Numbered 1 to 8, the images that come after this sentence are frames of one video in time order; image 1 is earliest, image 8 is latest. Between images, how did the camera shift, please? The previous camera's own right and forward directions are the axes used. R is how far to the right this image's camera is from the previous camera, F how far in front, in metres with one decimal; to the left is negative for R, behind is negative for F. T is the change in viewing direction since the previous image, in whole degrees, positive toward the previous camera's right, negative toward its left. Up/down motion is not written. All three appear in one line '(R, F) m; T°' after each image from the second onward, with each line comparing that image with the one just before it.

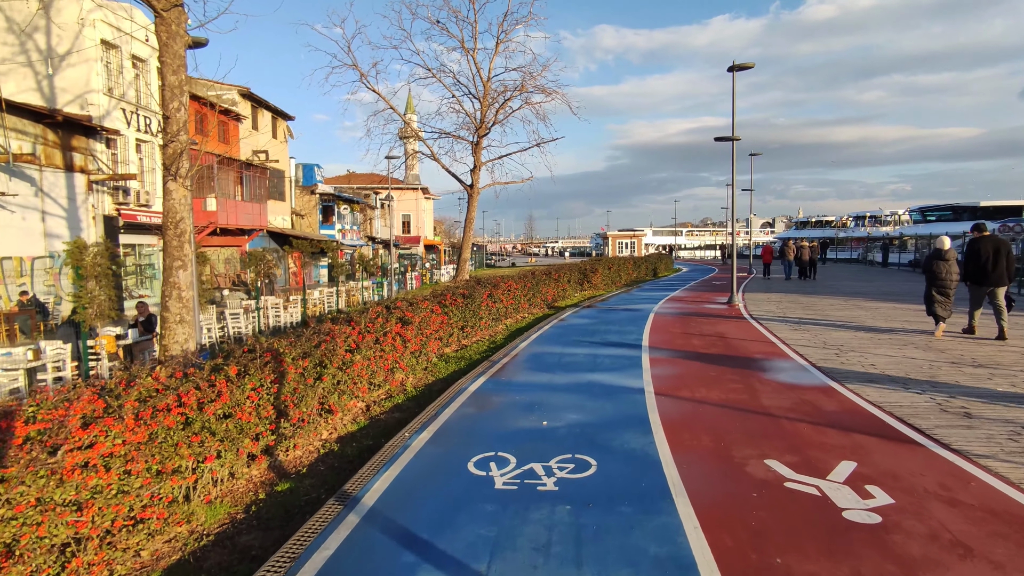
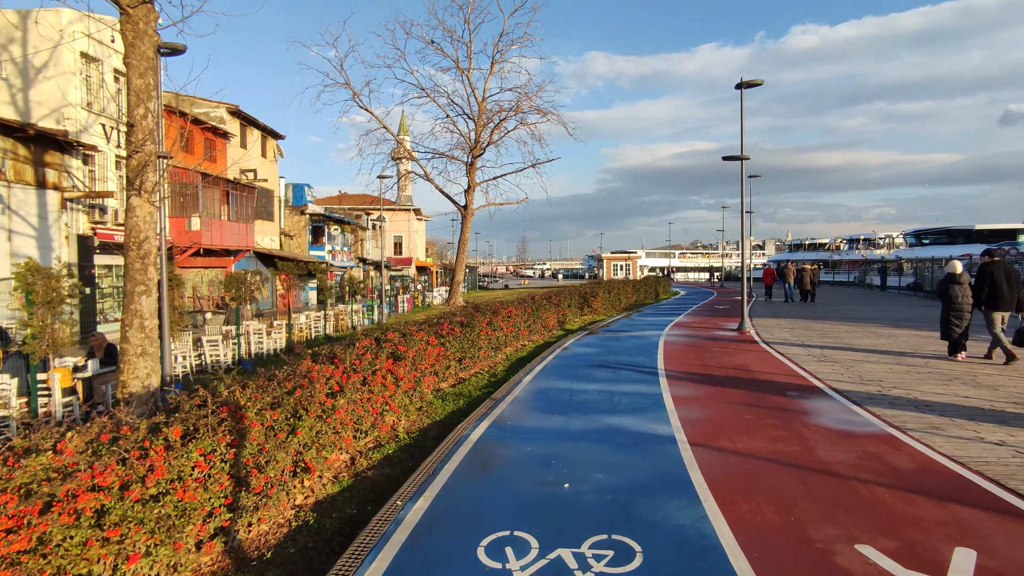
(-0.2, +1.0) m; +1°
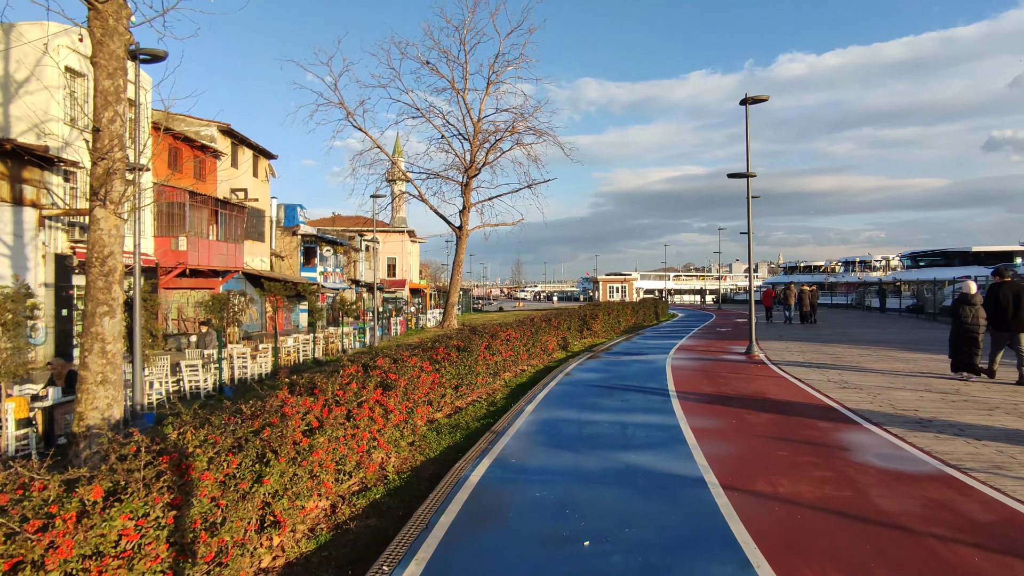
(-0.1, +0.8) m; +1°
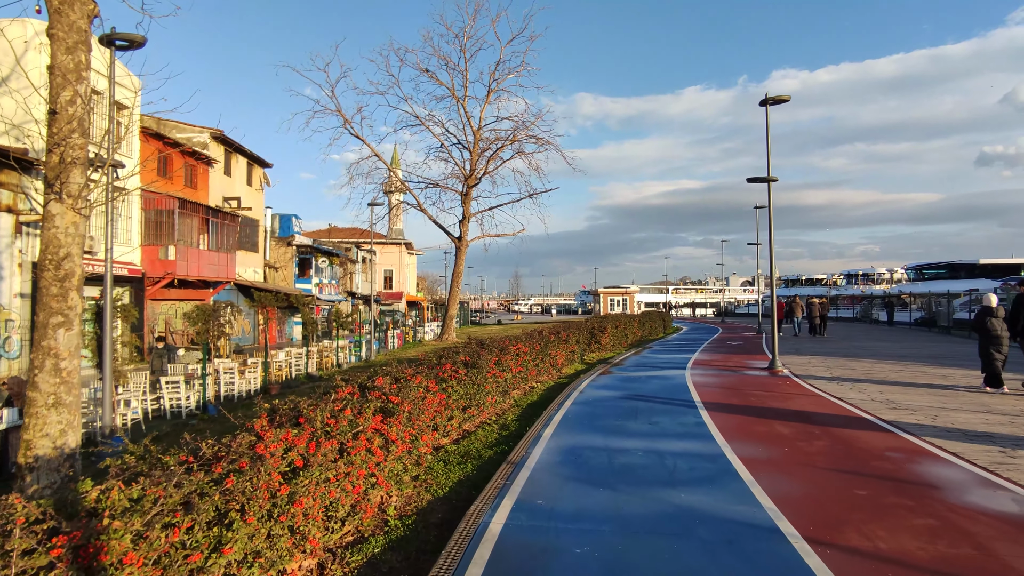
(-0.3, +1.0) m; 0°
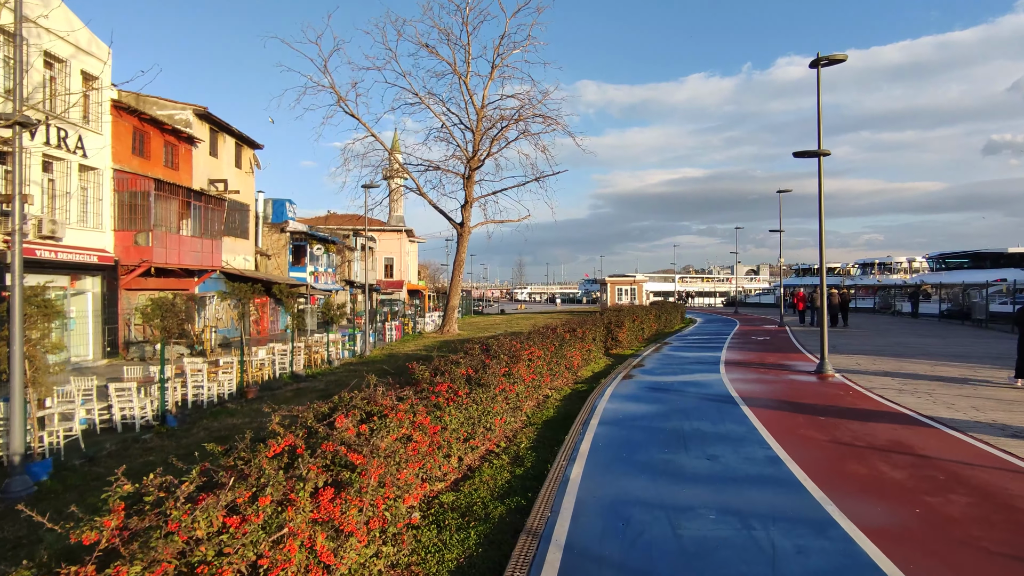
(-0.2, +2.0) m; 0°
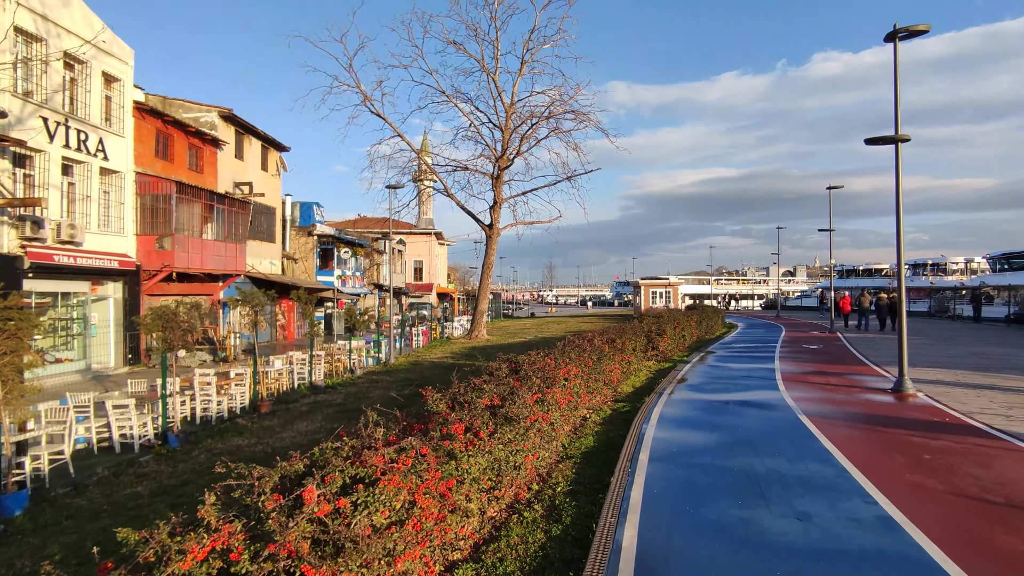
(0.0, +1.3) m; -3°
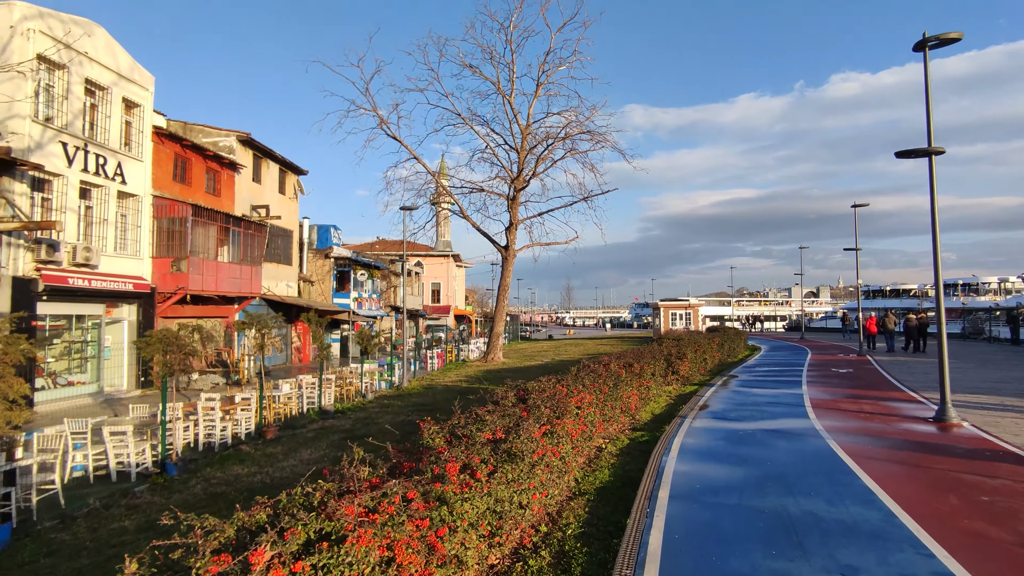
(+0.1, +0.5) m; -2°
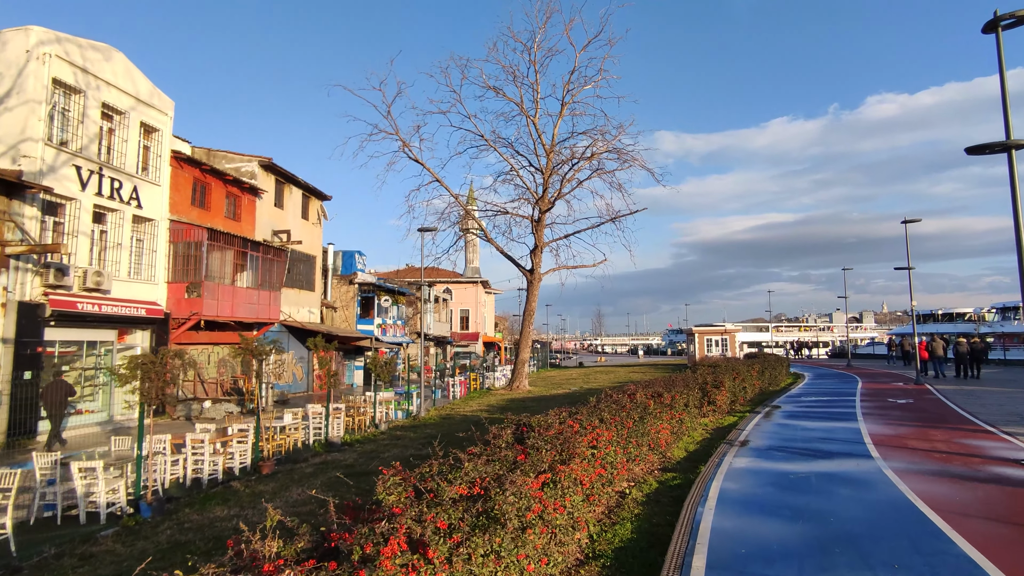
(+0.4, +1.2) m; -3°
